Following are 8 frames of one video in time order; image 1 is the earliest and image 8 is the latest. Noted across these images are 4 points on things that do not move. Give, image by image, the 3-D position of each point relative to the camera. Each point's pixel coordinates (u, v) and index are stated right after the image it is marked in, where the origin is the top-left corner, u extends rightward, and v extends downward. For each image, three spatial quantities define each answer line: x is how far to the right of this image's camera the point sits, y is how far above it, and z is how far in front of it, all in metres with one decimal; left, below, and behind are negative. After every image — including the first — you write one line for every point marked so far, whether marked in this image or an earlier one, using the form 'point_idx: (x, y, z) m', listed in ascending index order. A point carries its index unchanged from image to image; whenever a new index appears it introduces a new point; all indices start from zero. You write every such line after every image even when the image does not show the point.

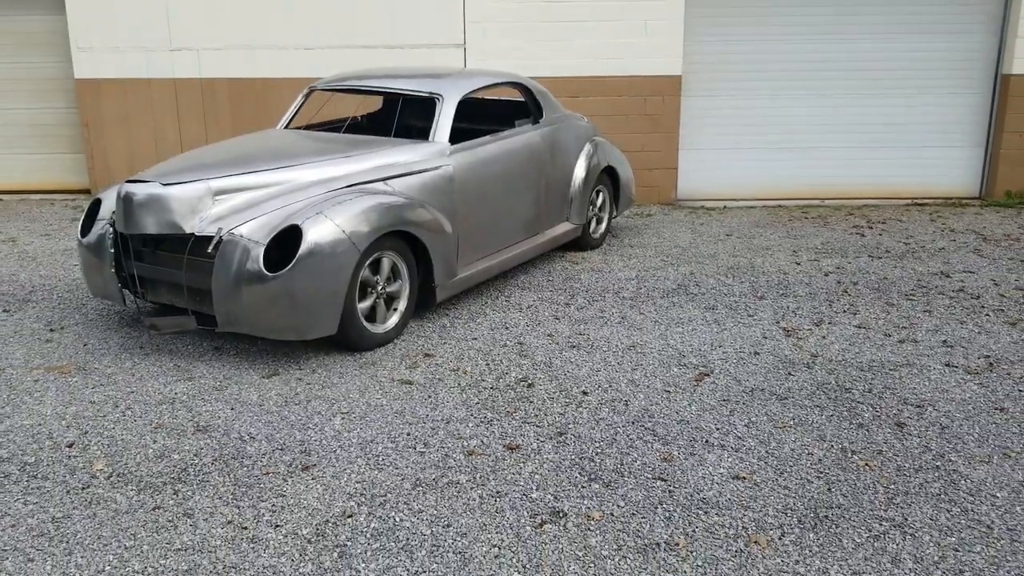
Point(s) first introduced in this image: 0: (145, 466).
0: (-1.5, -0.7, +3.4) m
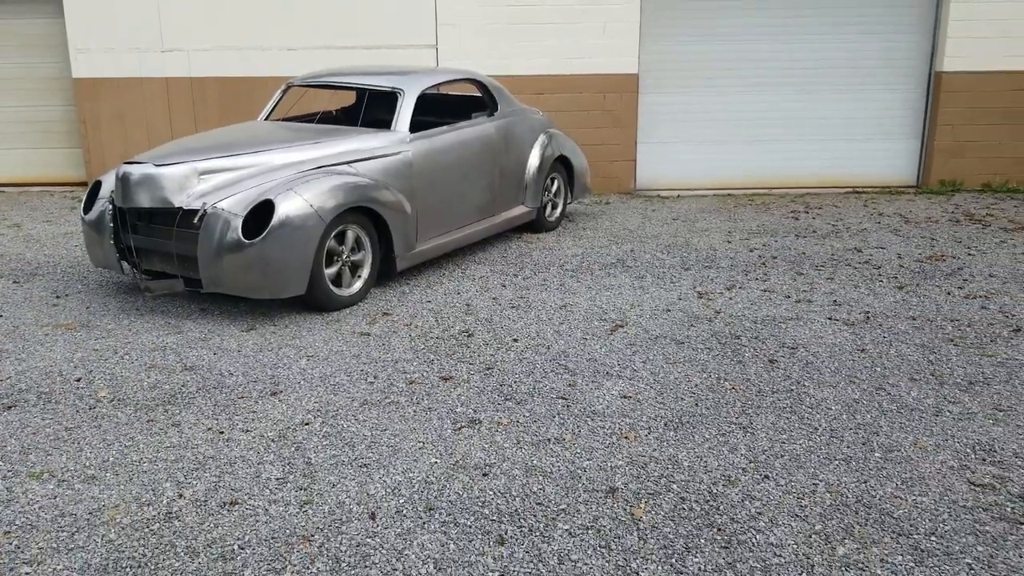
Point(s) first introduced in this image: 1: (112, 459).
0: (-1.9, -0.5, +4.2) m
1: (-1.7, -0.7, +3.5) m
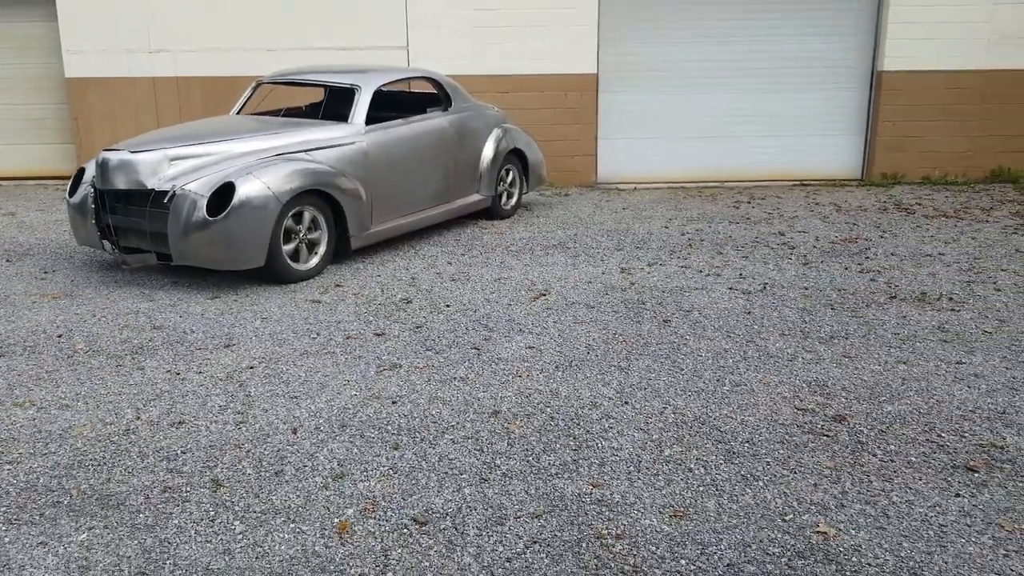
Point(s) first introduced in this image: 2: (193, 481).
0: (-2.4, -0.3, +4.8) m
1: (-2.2, -0.5, +4.1) m
2: (-1.3, -0.8, +3.3) m
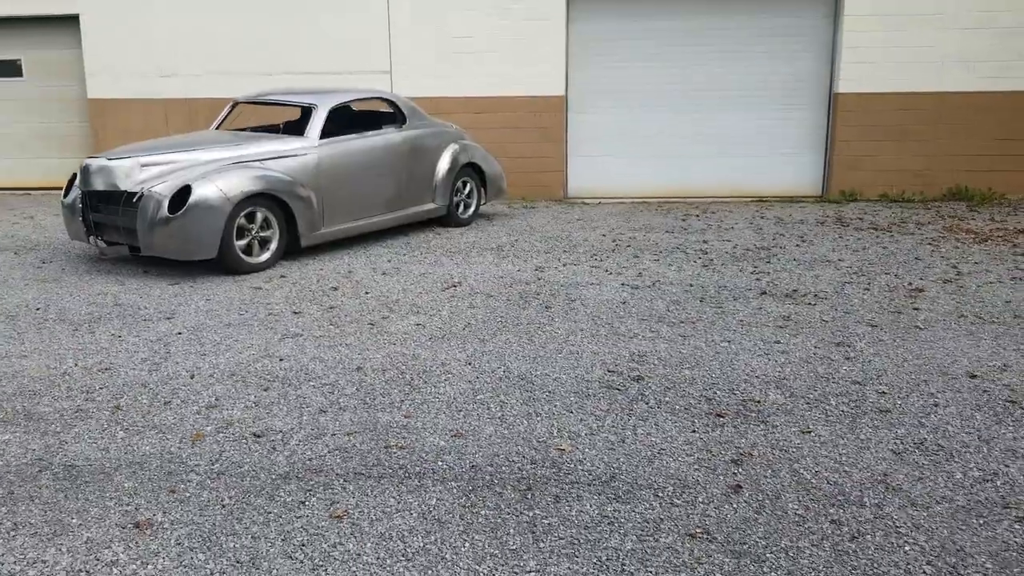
0: (-3.1, -0.2, +5.8) m
1: (-3.0, -0.4, +5.1) m
2: (-2.1, -0.6, +4.2) m
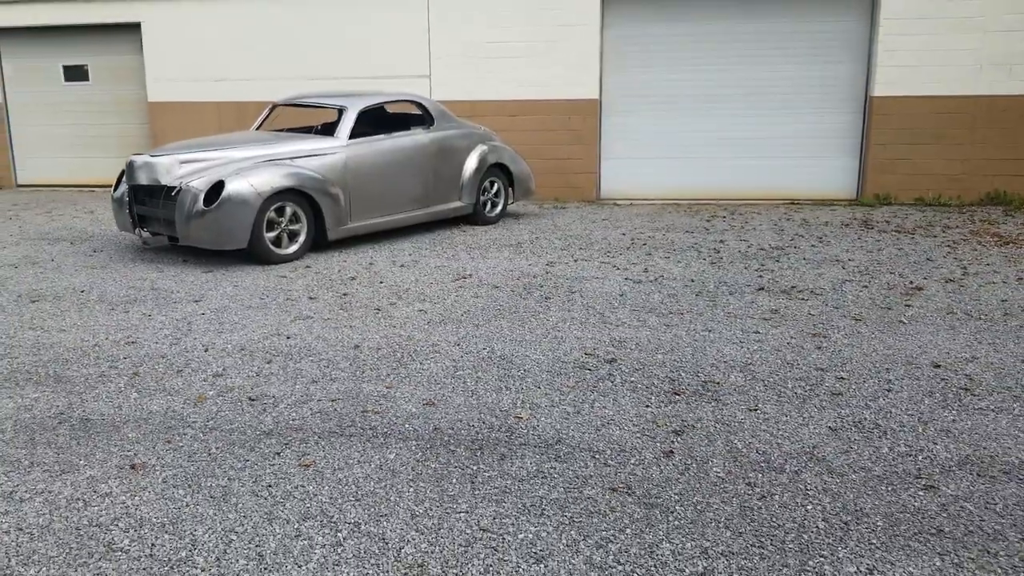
0: (-3.1, -0.1, +6.4) m
1: (-3.0, -0.2, +5.7) m
2: (-2.3, -0.5, +4.7) m
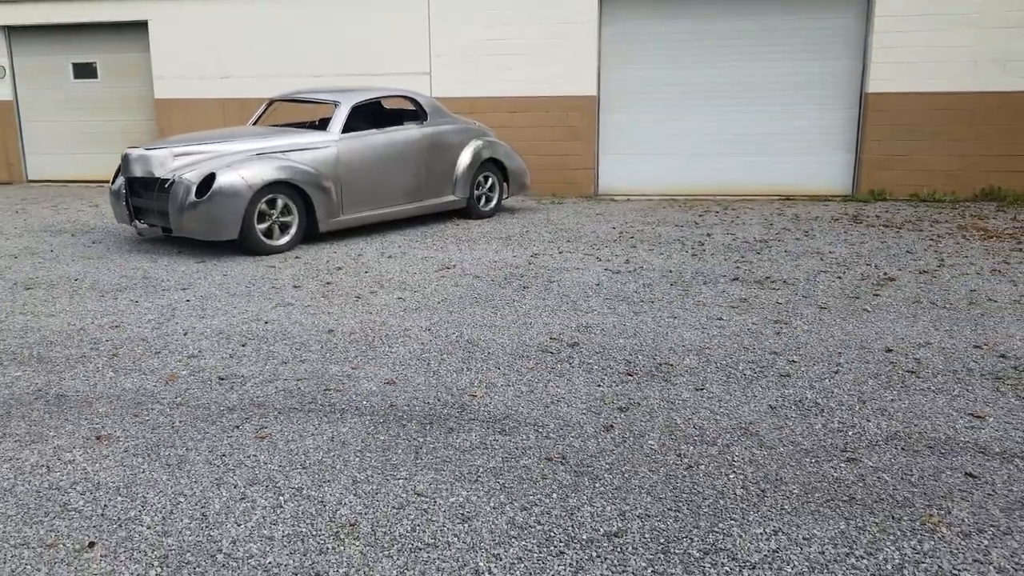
0: (-3.3, 0.0, +6.7) m
1: (-3.2, -0.2, +5.9) m
2: (-2.5, -0.4, +4.9) m
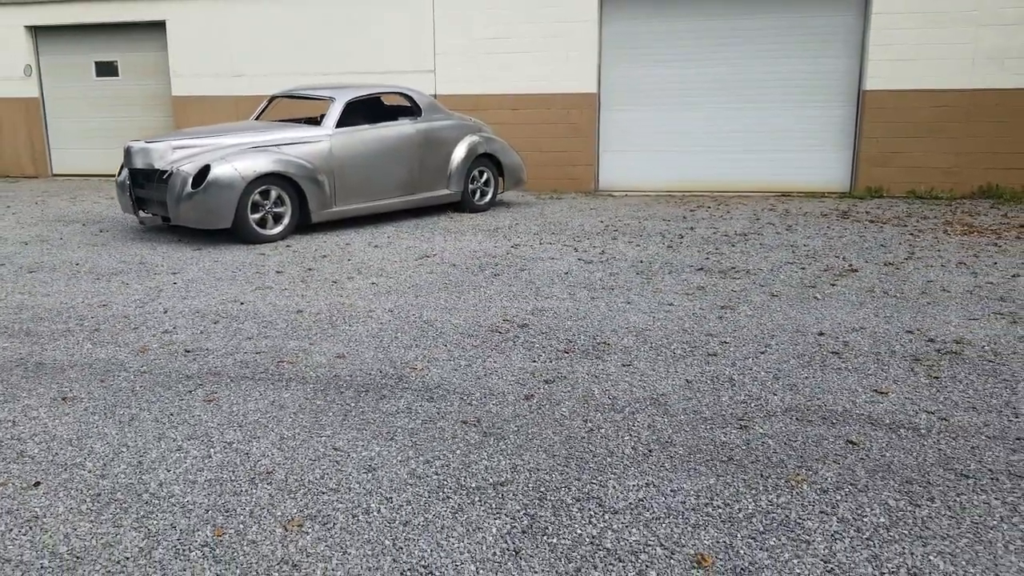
0: (-3.5, +0.2, +7.1) m
1: (-3.5, 0.0, +6.3) m
2: (-2.8, -0.3, +5.3) m
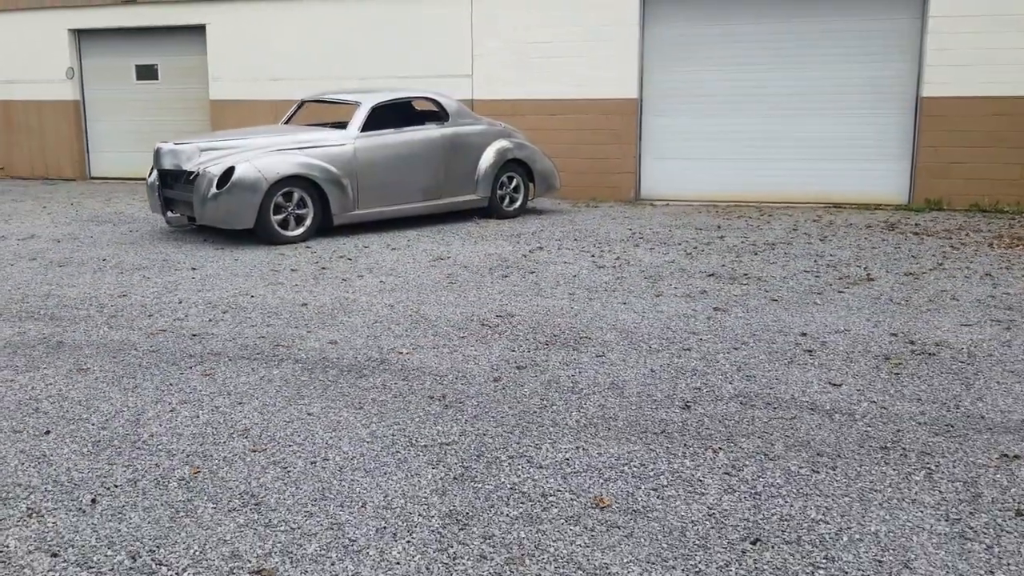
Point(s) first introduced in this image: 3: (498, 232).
0: (-3.4, +0.2, +7.2) m
1: (-3.4, 0.0, +6.5) m
2: (-2.8, -0.2, +5.4) m
3: (-0.2, +0.6, +9.4) m
